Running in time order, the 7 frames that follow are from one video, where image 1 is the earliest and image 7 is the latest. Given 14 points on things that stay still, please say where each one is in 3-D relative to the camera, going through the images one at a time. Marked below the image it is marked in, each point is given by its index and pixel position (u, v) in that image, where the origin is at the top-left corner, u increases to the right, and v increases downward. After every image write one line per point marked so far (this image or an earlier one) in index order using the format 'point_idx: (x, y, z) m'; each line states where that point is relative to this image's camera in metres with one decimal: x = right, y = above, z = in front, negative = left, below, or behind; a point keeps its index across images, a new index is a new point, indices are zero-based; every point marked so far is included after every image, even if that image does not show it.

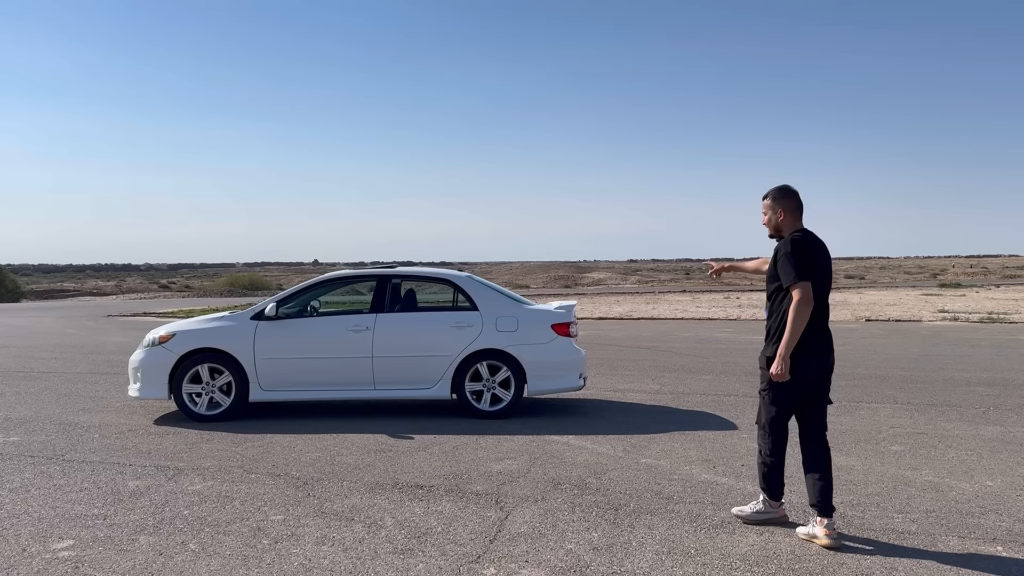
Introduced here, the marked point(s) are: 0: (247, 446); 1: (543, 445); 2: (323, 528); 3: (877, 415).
0: (-2.3, -1.4, +7.3) m
1: (+0.3, -1.3, +7.3) m
2: (-1.1, -1.4, +5.0) m
3: (+3.9, -1.4, +9.2) m
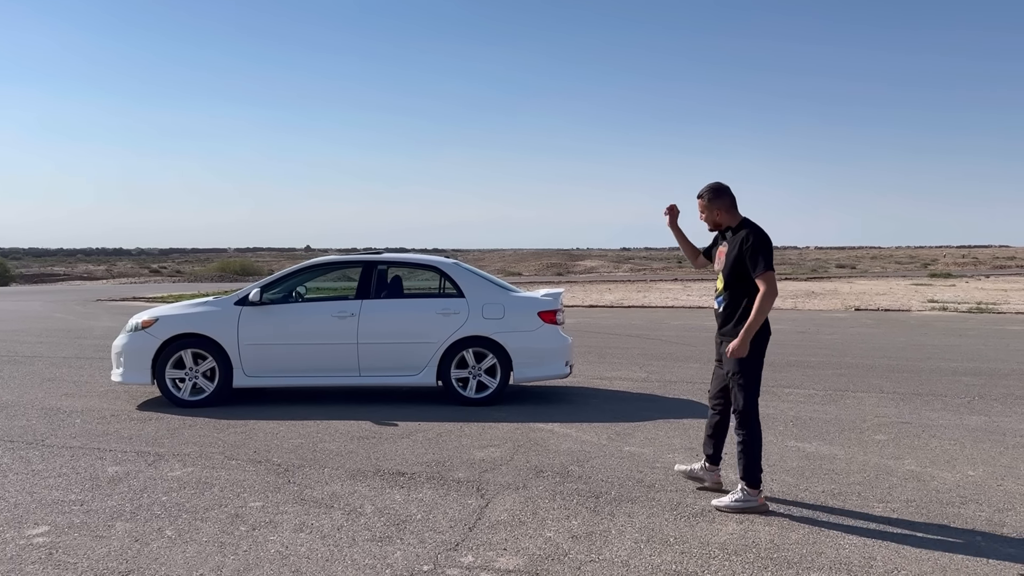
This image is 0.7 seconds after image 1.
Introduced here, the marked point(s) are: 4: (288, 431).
0: (-2.4, -1.2, +7.3) m
1: (+0.1, -1.2, +7.3) m
2: (-1.2, -1.3, +5.0) m
3: (+3.7, -1.2, +9.2) m
4: (-1.9, -1.2, +7.3) m
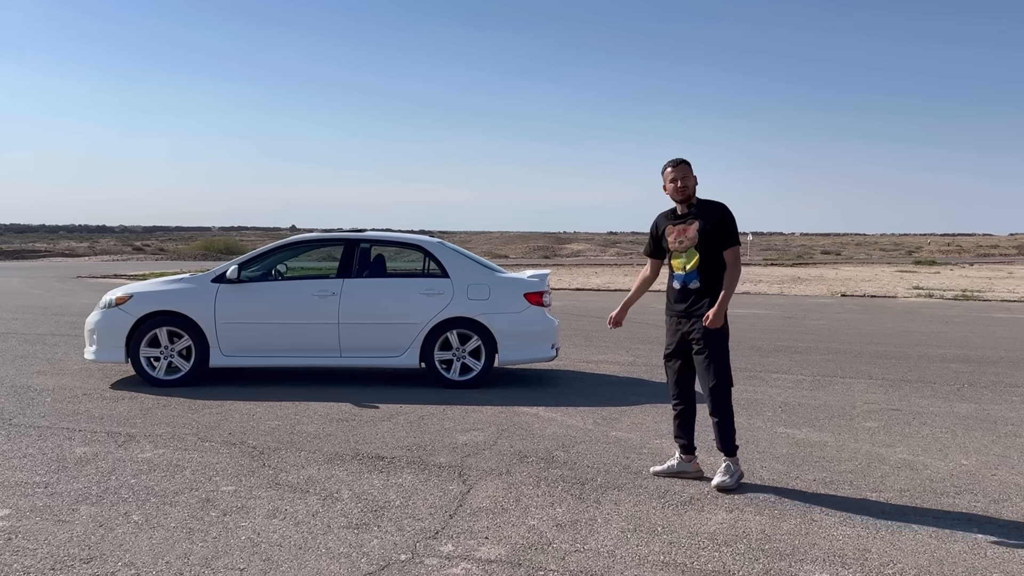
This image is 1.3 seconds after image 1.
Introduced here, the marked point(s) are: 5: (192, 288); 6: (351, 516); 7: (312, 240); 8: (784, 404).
0: (-2.5, -1.0, +7.0) m
1: (0.0, -1.1, +7.1) m
2: (-1.3, -1.2, +4.8) m
3: (+3.6, -1.1, +9.0) m
4: (-2.0, -1.0, +7.1) m
5: (-3.2, 0.0, +8.4) m
6: (-0.8, -1.2, +4.5) m
7: (-2.0, +0.5, +8.7) m
8: (+2.6, -1.1, +8.2) m
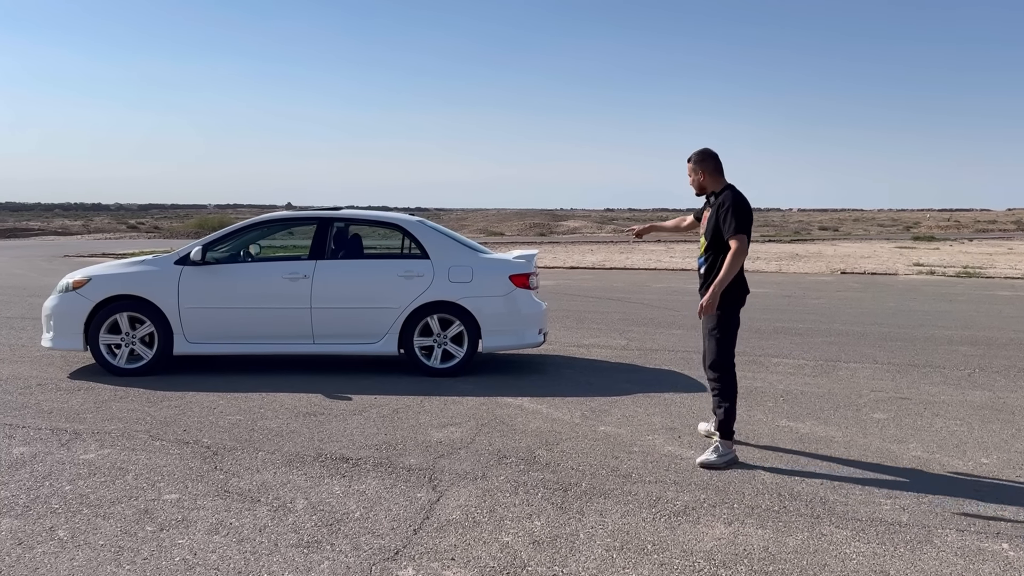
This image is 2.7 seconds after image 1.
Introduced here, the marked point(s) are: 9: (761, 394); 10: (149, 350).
0: (-2.7, -0.9, +6.5) m
1: (-0.1, -0.9, +6.6) m
2: (-1.5, -1.1, +4.3) m
3: (+3.4, -0.9, +8.6) m
4: (-2.2, -0.9, +6.6) m
5: (-3.3, +0.2, +7.9) m
6: (-1.0, -1.1, +4.0) m
7: (-2.2, +0.7, +8.2) m
8: (+2.5, -0.9, +7.8) m
9: (+2.2, -0.9, +7.7) m
10: (-3.4, -0.6, +7.9) m
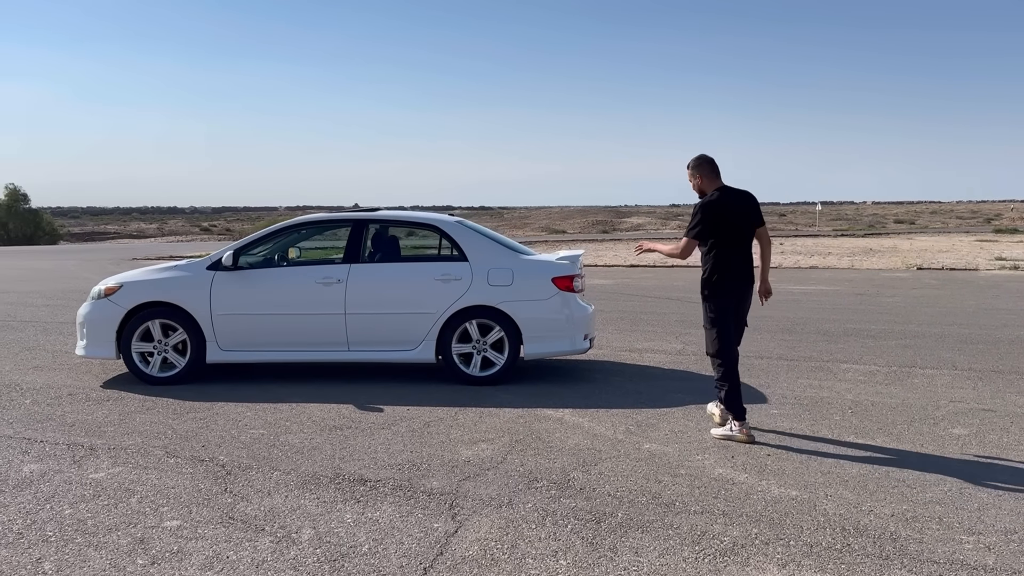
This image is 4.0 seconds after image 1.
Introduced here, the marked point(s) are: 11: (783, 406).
0: (-2.4, -1.0, +6.3) m
1: (+0.1, -1.0, +6.2) m
2: (-1.3, -1.2, +4.0) m
3: (+3.8, -0.9, +7.8) m
4: (-1.9, -1.0, +6.3) m
5: (-2.9, +0.1, +7.7) m
6: (-0.9, -1.2, +3.7) m
7: (-1.8, +0.6, +7.9) m
8: (+2.8, -1.0, +7.1) m
9: (+2.6, -1.0, +7.1) m
10: (-3.0, -0.6, +7.7) m
11: (+2.2, -1.0, +7.0) m
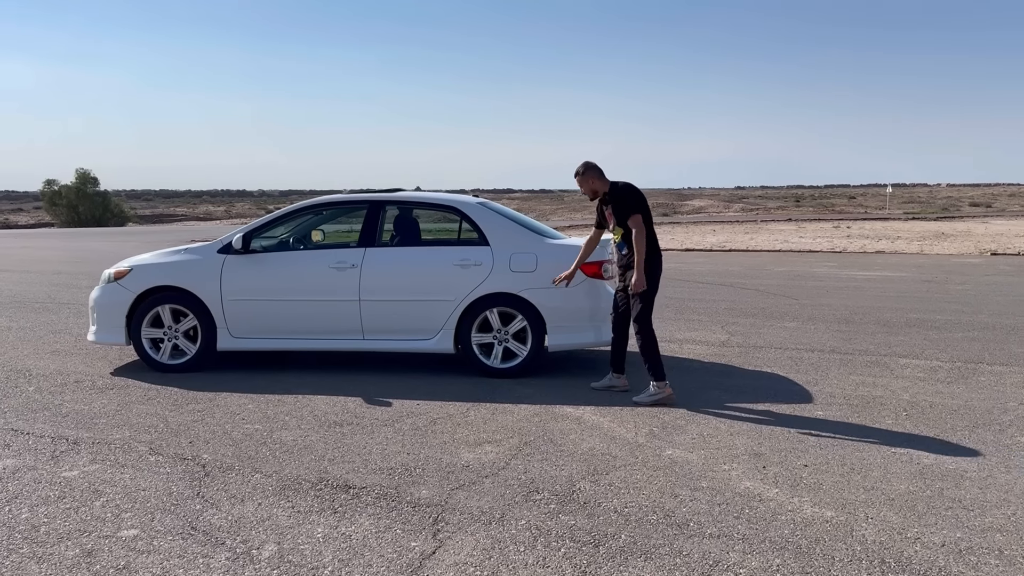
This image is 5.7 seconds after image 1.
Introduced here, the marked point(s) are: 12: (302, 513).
0: (-2.3, -0.9, +6.0) m
1: (+0.2, -0.9, +5.7) m
2: (-1.4, -1.1, +3.6) m
3: (+4.0, -0.8, +7.1) m
4: (-1.8, -0.9, +5.9) m
5: (-2.7, +0.2, +7.4) m
6: (-1.0, -1.1, +3.2) m
7: (-1.6, +0.7, +7.5) m
8: (+3.0, -0.9, +6.4) m
9: (+2.7, -0.9, +6.4) m
10: (-2.8, -0.5, +7.4) m
11: (+2.3, -0.9, +6.3) m
12: (-1.0, -1.0, +4.0) m
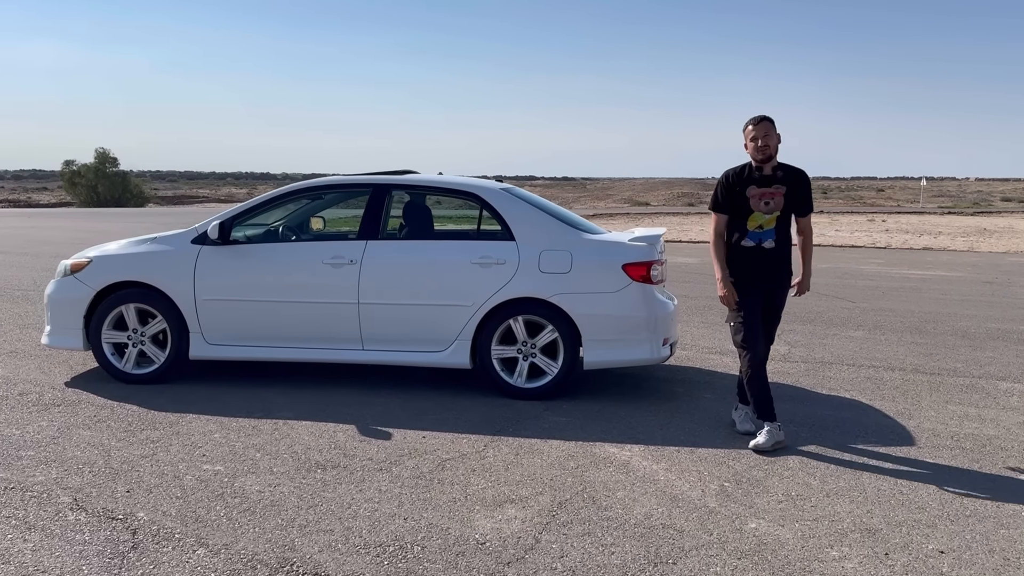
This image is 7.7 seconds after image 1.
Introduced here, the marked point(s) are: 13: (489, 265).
0: (-2.1, -0.9, +4.8) m
1: (+0.4, -0.9, +4.5) m
2: (-1.3, -1.2, +2.4) m
3: (+4.2, -0.9, +5.8) m
4: (-1.6, -0.9, +4.8) m
5: (-2.5, +0.3, +6.2) m
6: (-0.9, -1.2, +2.1) m
7: (-1.3, +0.7, +6.3) m
8: (+3.1, -1.0, +5.1) m
9: (+2.9, -1.0, +5.1) m
10: (-2.6, -0.5, +6.3) m
11: (+2.5, -1.0, +5.1) m
12: (-0.9, -1.1, +2.9) m
13: (-0.2, +0.2, +5.9) m
